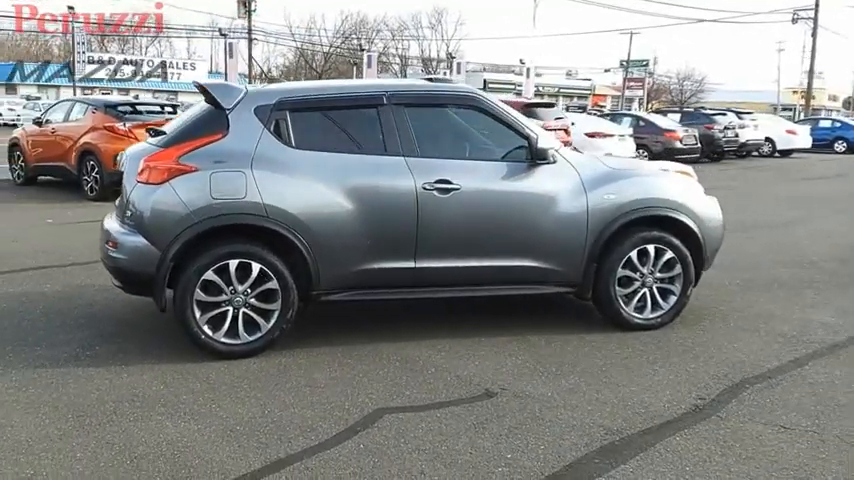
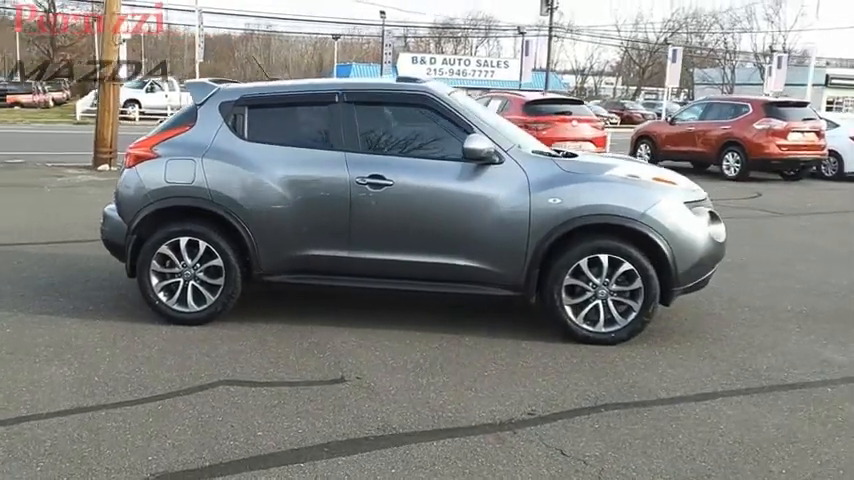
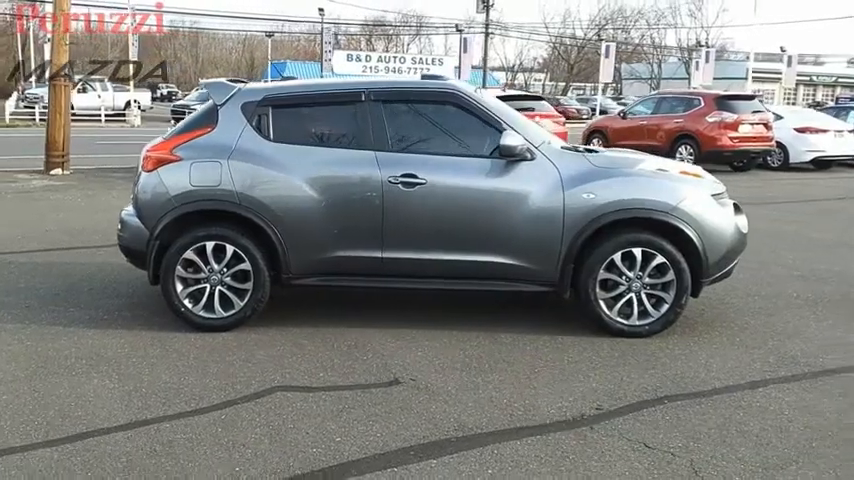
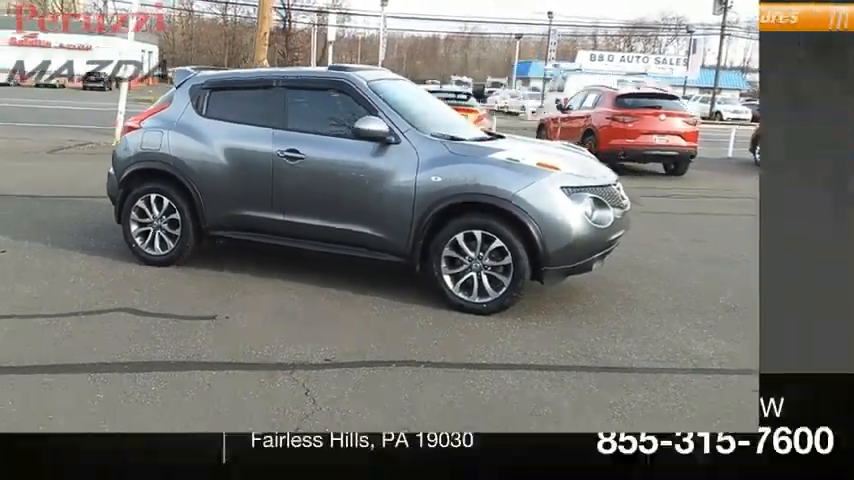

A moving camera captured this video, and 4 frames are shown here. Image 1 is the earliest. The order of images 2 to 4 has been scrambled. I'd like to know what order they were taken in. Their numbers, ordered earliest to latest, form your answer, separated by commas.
3, 2, 4
